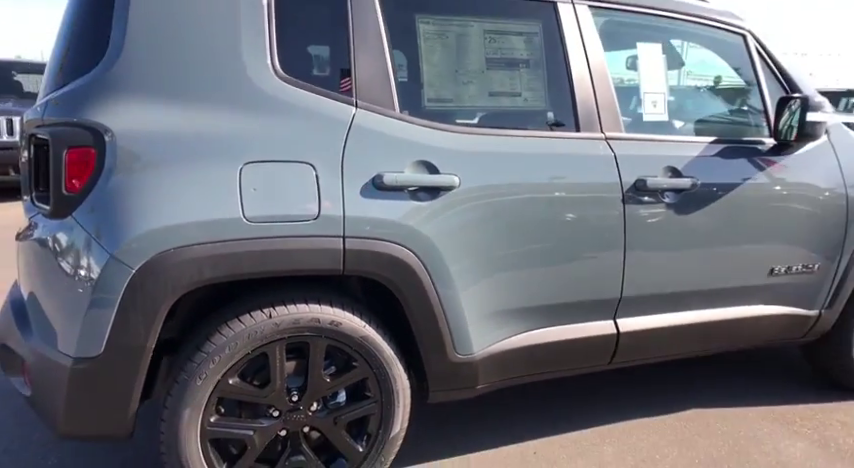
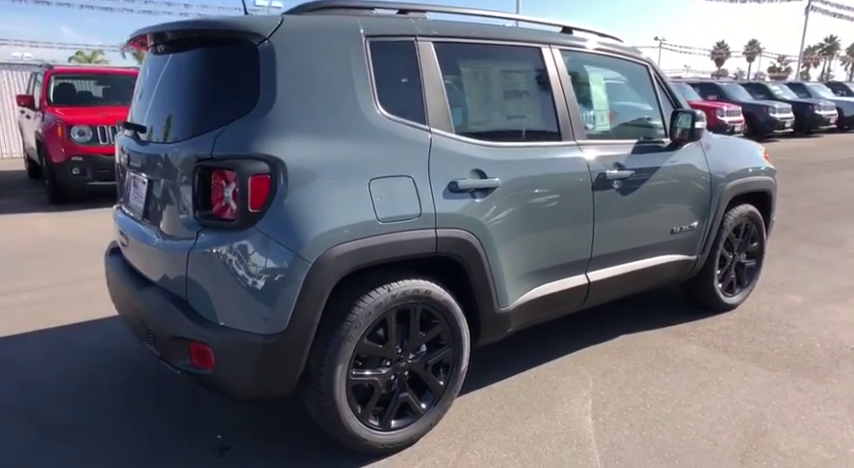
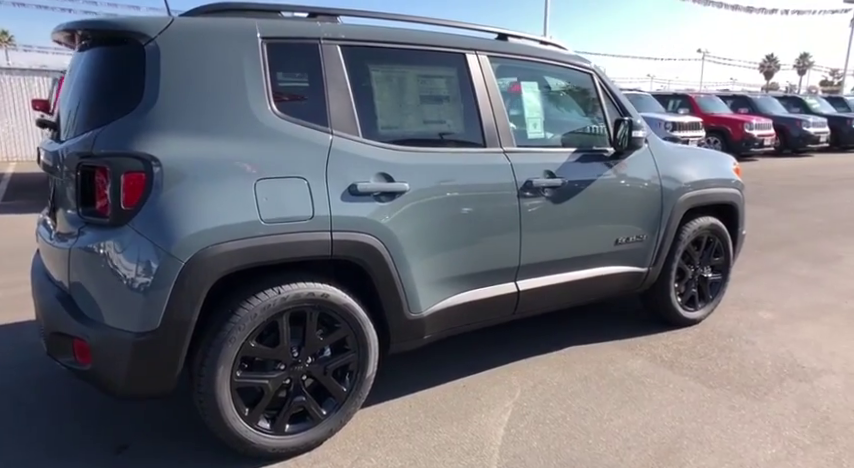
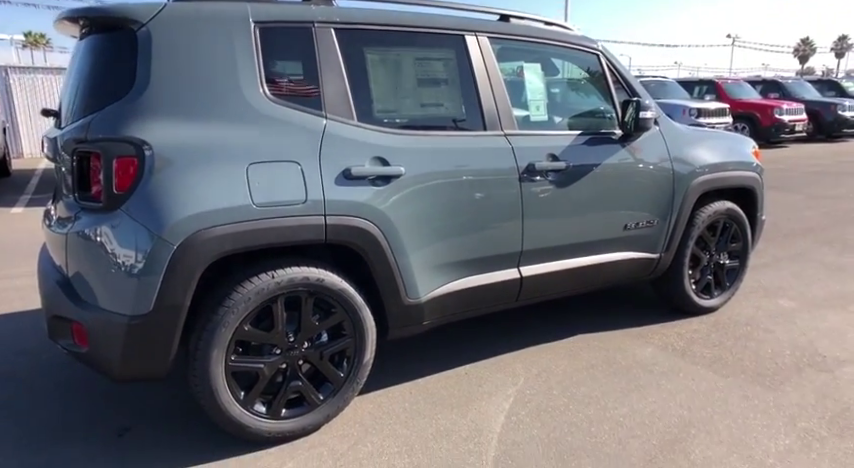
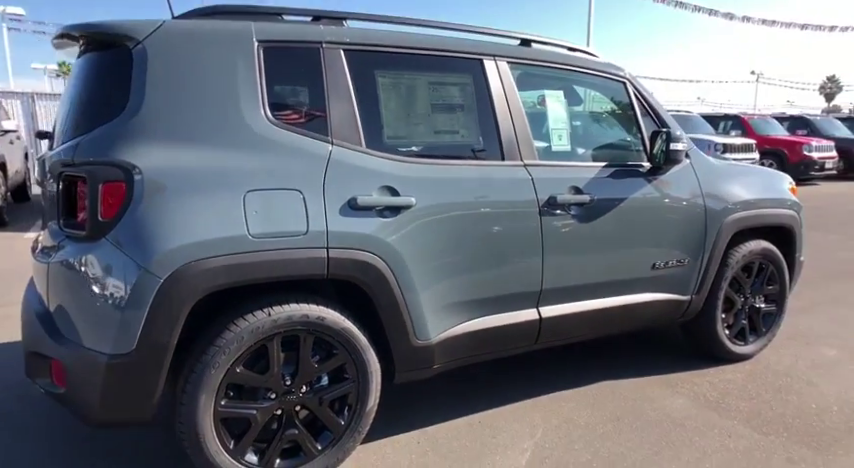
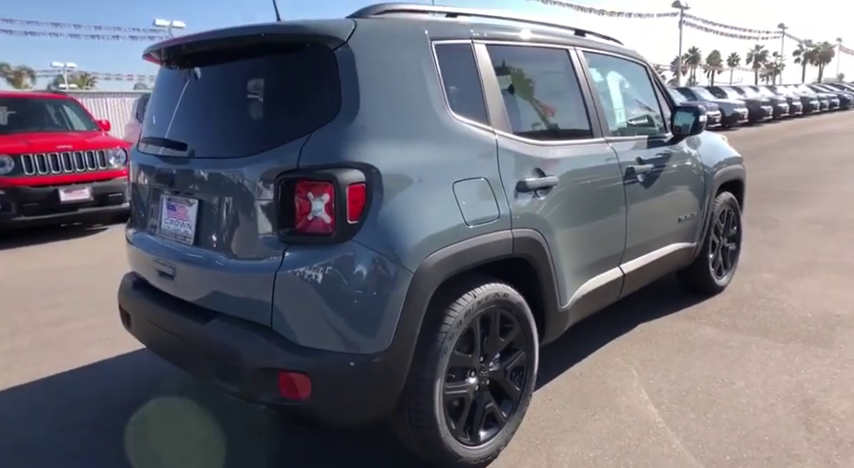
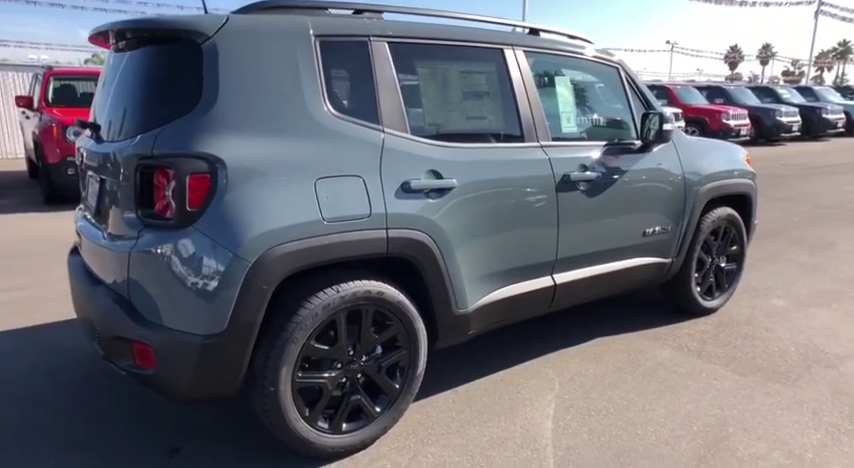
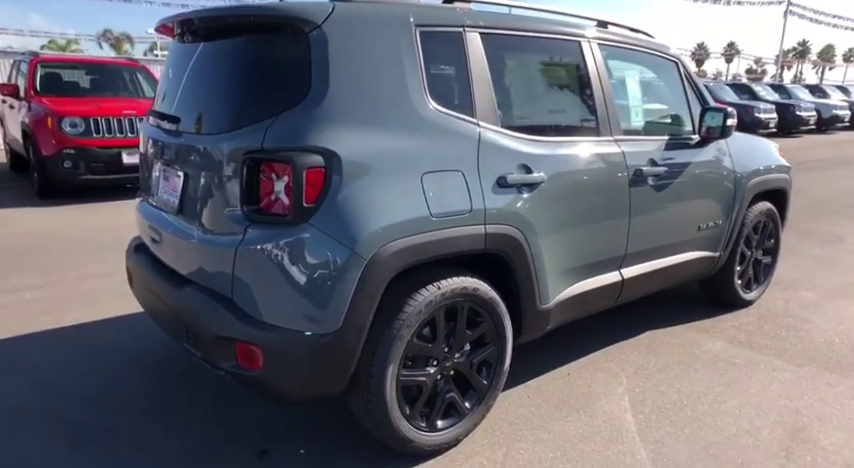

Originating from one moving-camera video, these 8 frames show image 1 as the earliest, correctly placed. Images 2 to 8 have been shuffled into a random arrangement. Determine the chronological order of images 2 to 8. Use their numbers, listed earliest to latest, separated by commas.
5, 4, 3, 7, 2, 8, 6
